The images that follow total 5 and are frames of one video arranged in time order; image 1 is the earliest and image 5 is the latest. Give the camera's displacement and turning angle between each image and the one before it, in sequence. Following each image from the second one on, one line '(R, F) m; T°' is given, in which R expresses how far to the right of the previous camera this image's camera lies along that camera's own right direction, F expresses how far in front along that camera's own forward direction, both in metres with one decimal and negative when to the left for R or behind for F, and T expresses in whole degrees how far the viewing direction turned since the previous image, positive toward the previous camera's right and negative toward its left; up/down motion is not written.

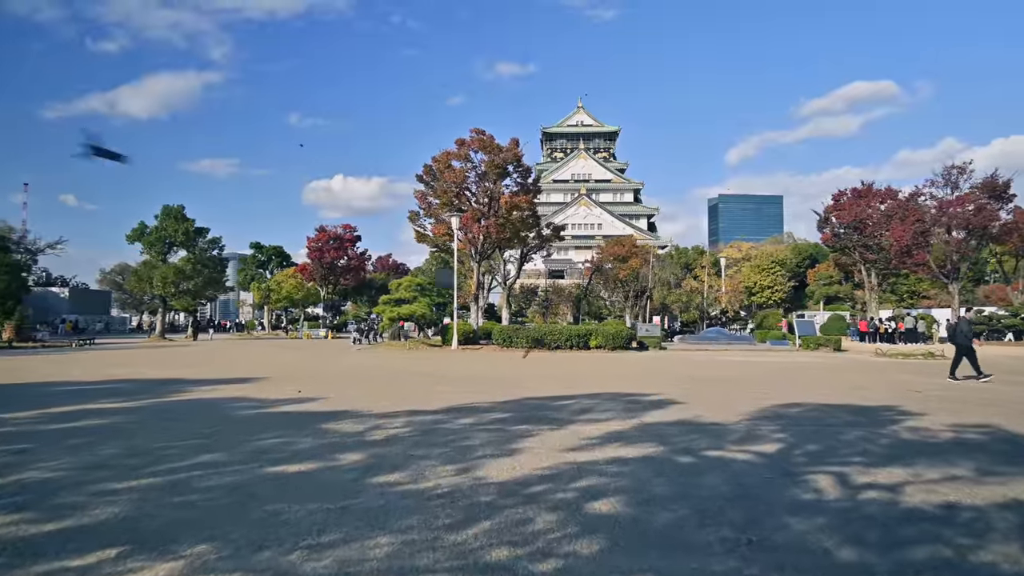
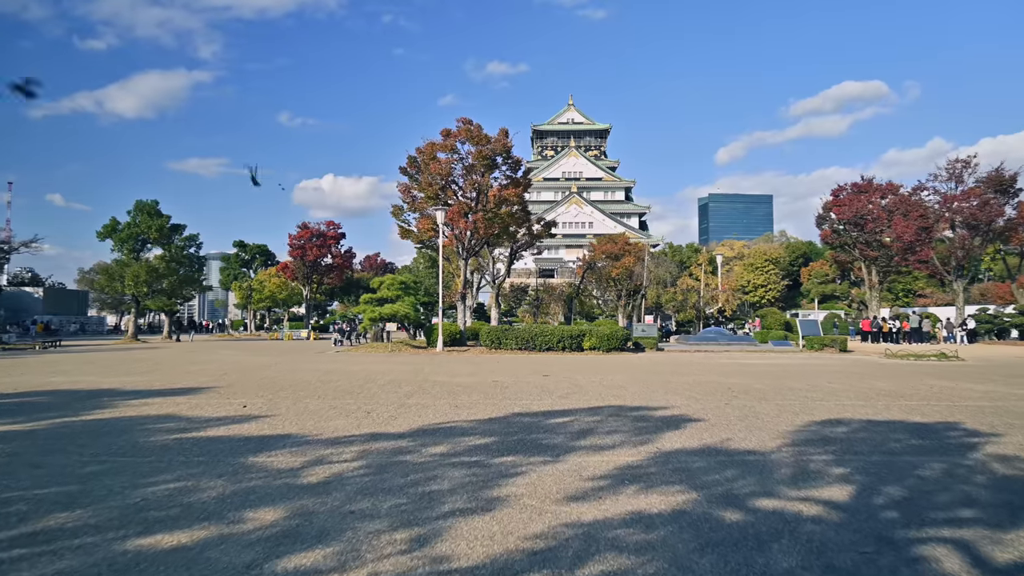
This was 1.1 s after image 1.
(+0.1, +1.8) m; +1°
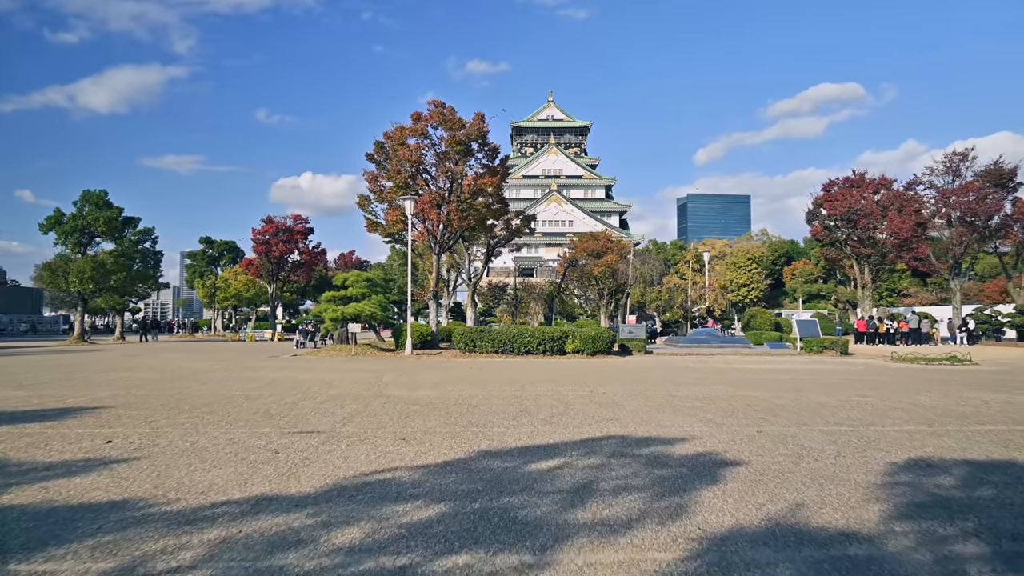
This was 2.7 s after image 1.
(+0.1, +2.6) m; +2°
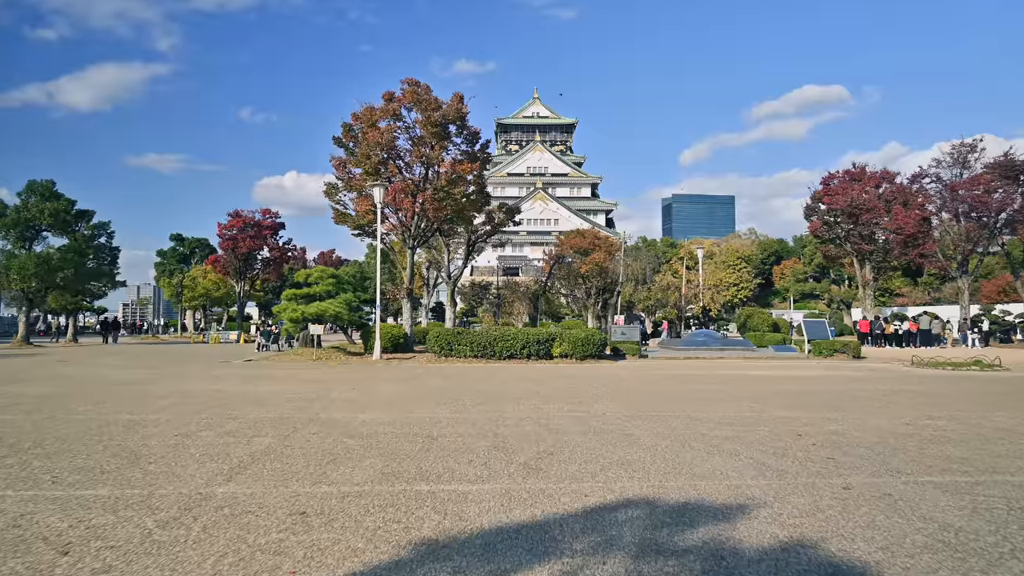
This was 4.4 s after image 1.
(+0.1, +2.7) m; +1°
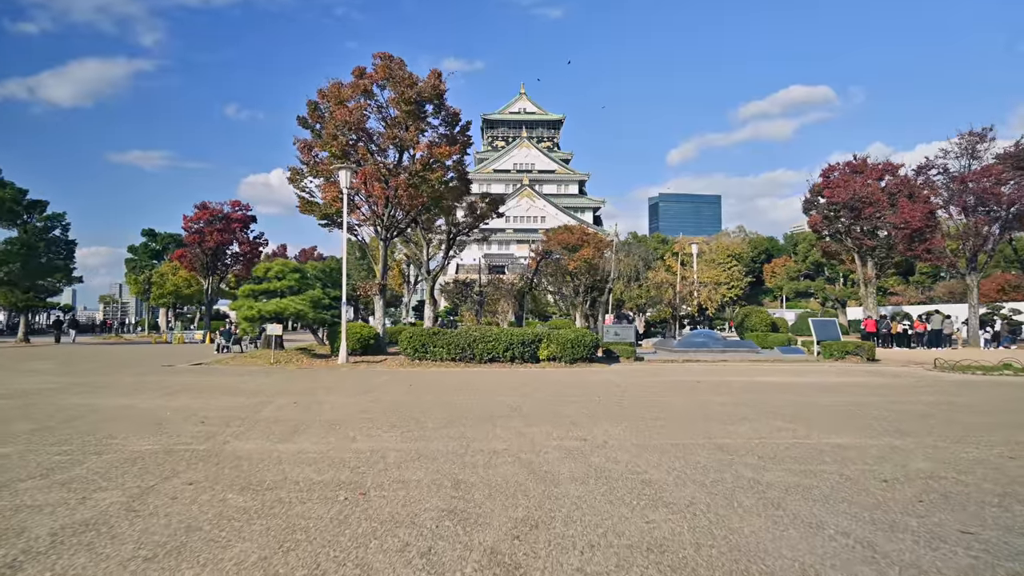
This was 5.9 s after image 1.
(+0.2, +2.4) m; +1°
